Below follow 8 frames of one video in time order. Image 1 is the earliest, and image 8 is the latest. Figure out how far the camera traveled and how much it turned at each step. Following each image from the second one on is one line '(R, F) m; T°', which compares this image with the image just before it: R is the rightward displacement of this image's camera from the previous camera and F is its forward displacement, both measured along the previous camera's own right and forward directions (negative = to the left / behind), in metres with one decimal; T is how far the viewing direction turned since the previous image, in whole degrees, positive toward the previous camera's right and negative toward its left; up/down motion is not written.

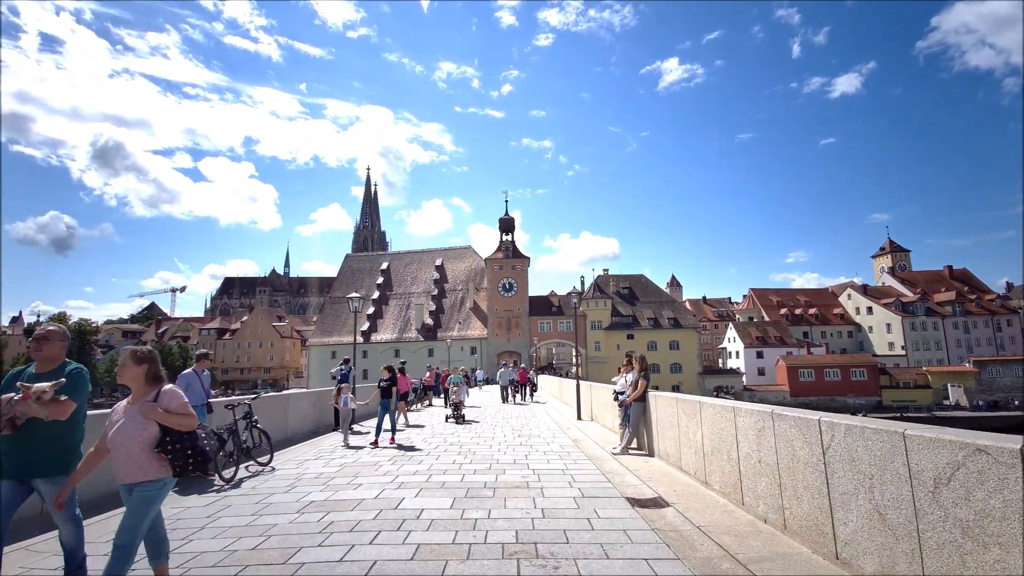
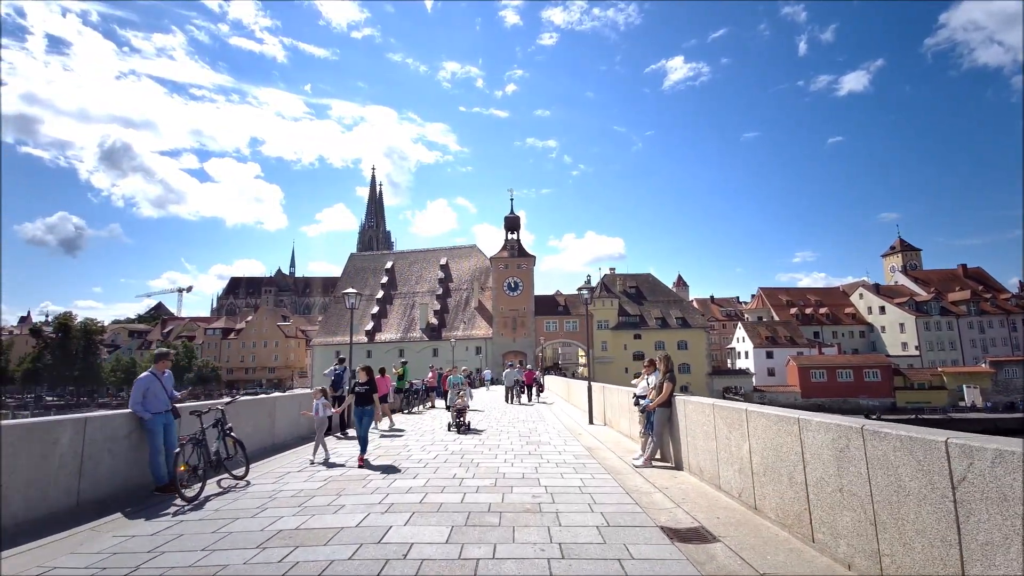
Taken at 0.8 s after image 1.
(0.0, +1.1) m; -1°
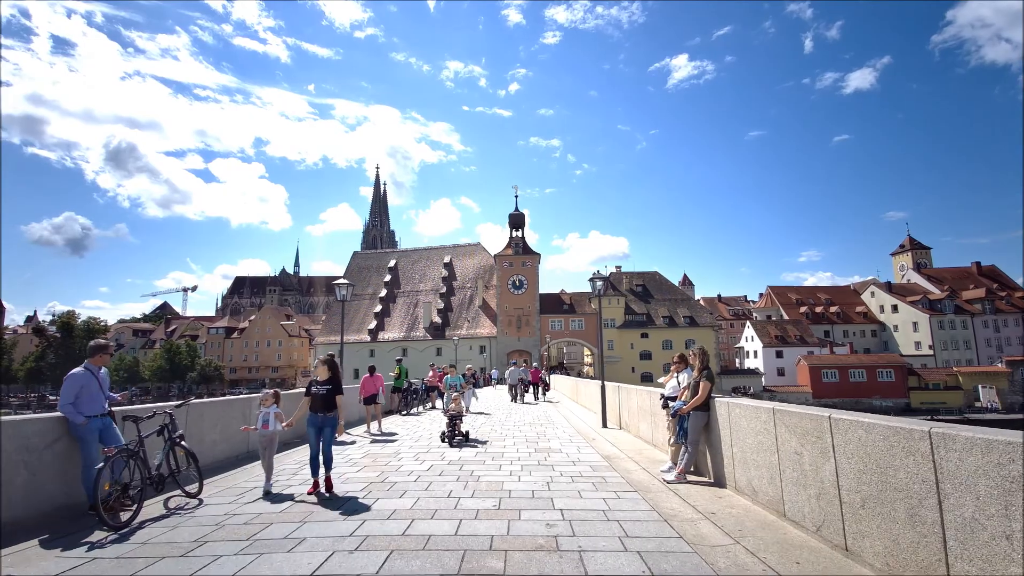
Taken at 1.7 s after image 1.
(0.0, +1.3) m; 0°
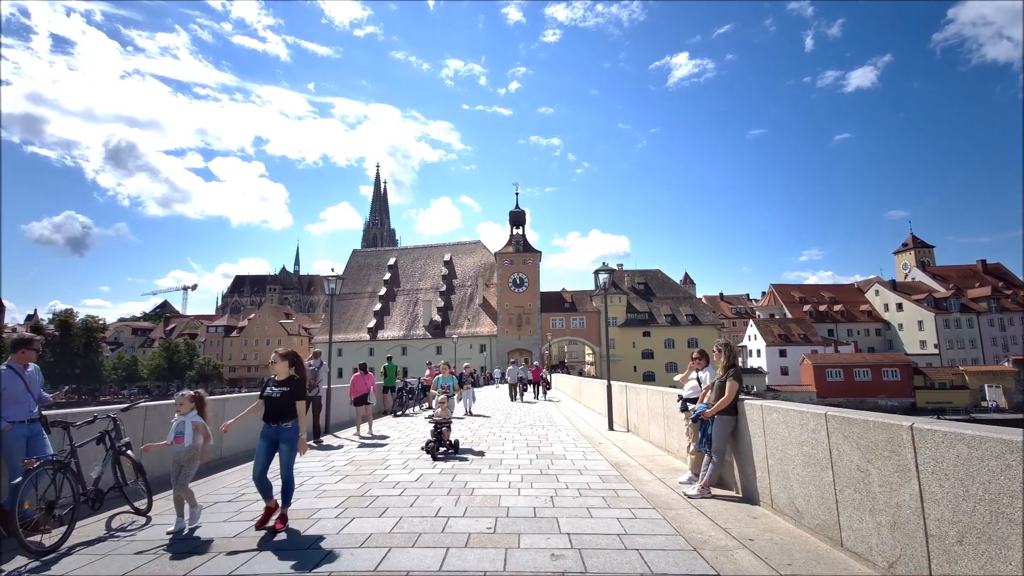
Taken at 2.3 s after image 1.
(0.0, +0.9) m; 0°
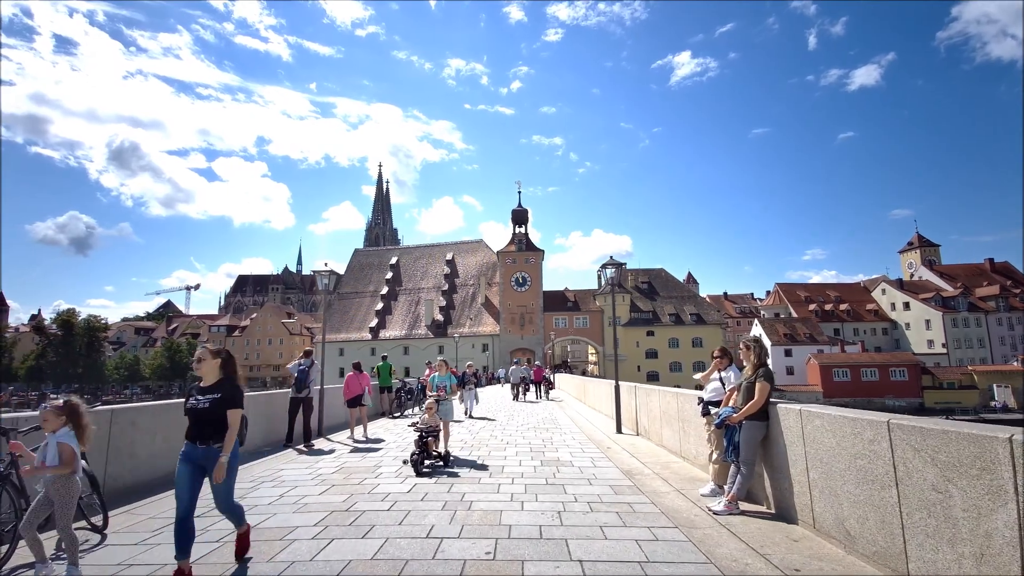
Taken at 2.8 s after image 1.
(0.0, +0.7) m; 0°
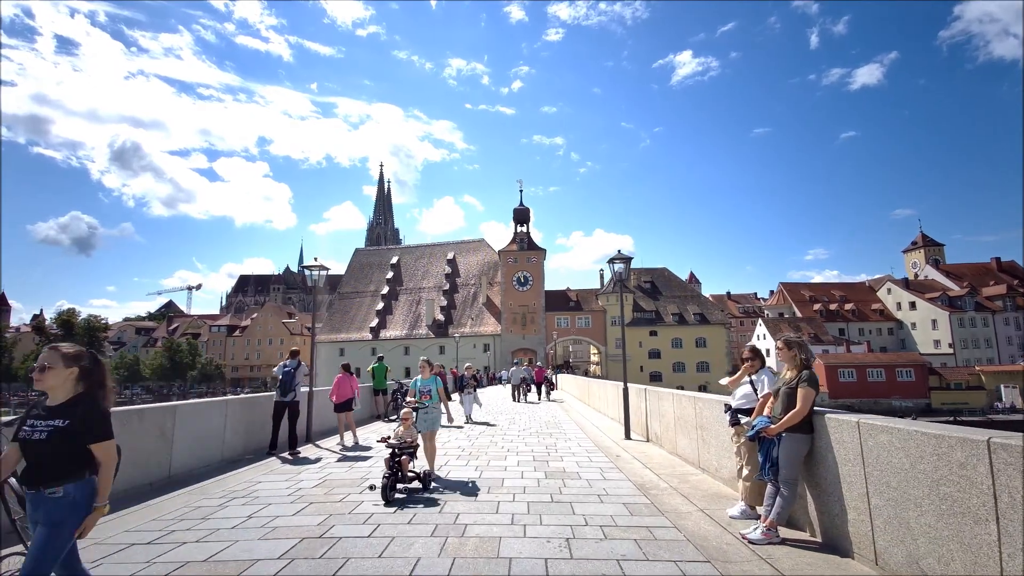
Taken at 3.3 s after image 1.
(0.0, +0.8) m; 0°
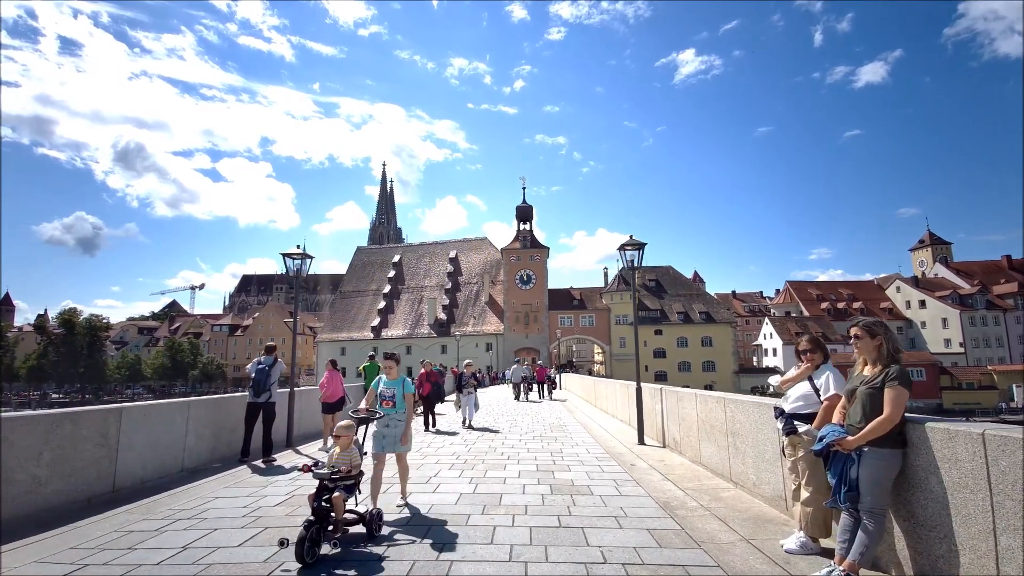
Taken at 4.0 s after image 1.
(0.0, +1.1) m; 0°
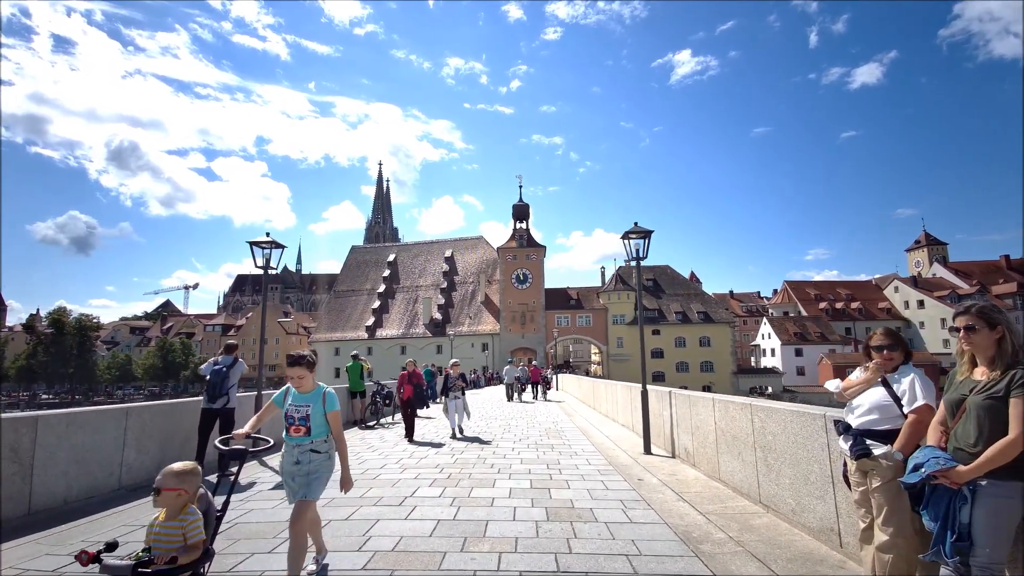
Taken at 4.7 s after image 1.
(+0.1, +1.0) m; 0°
